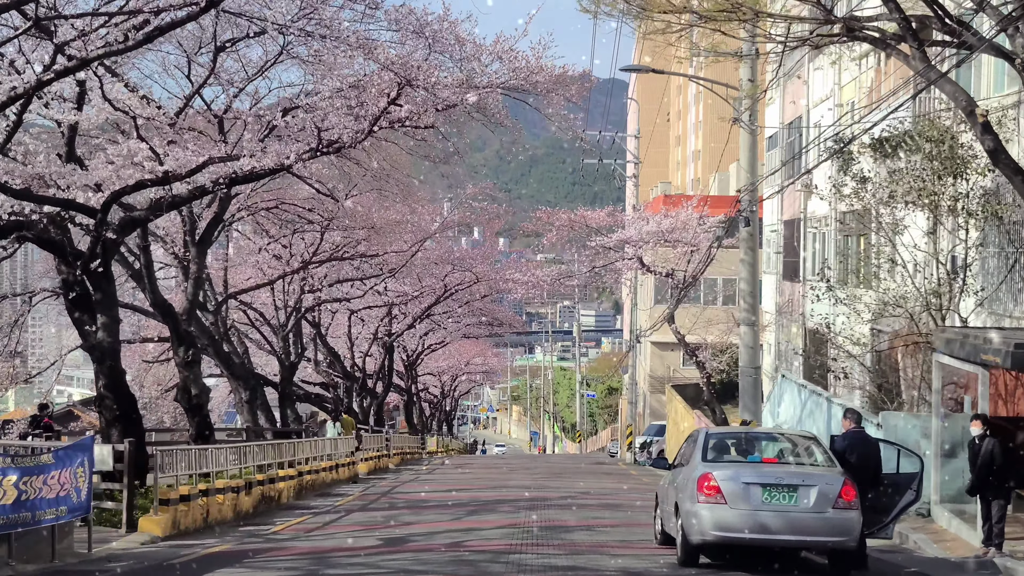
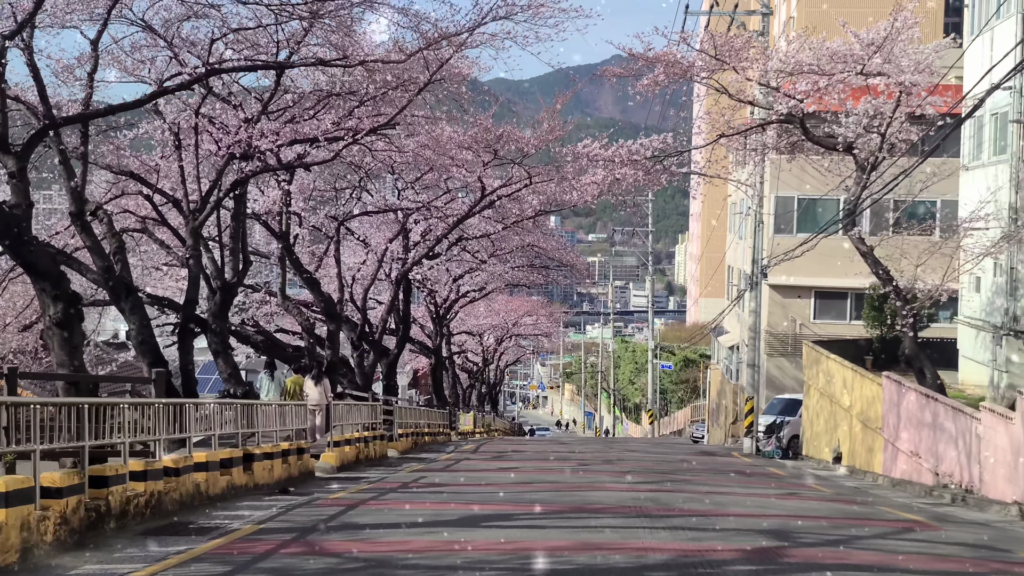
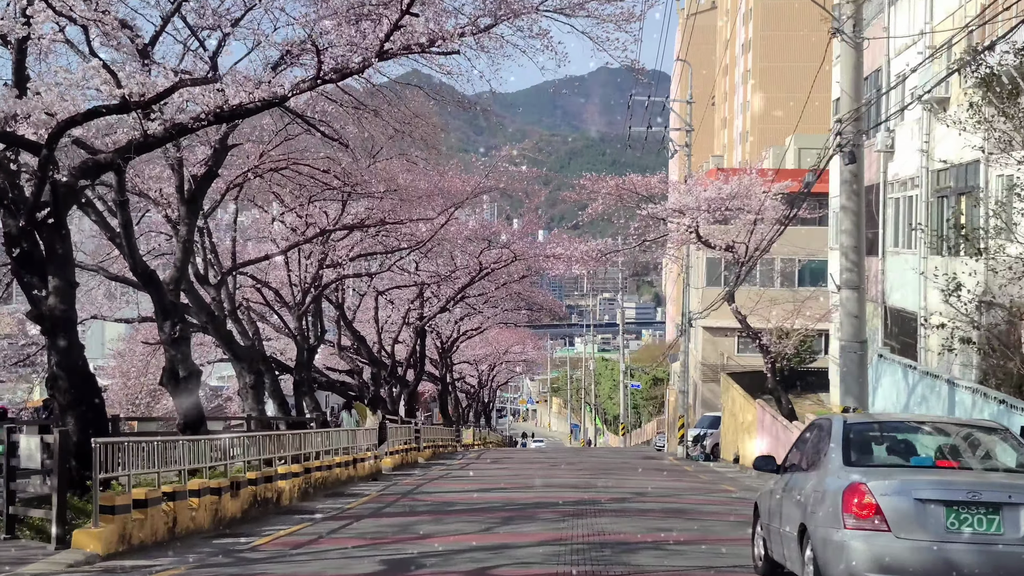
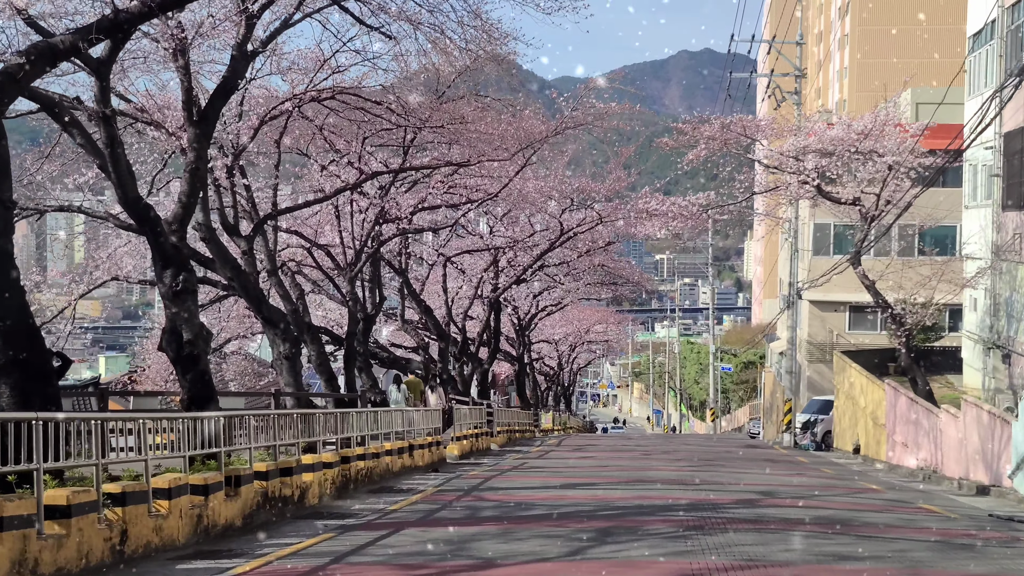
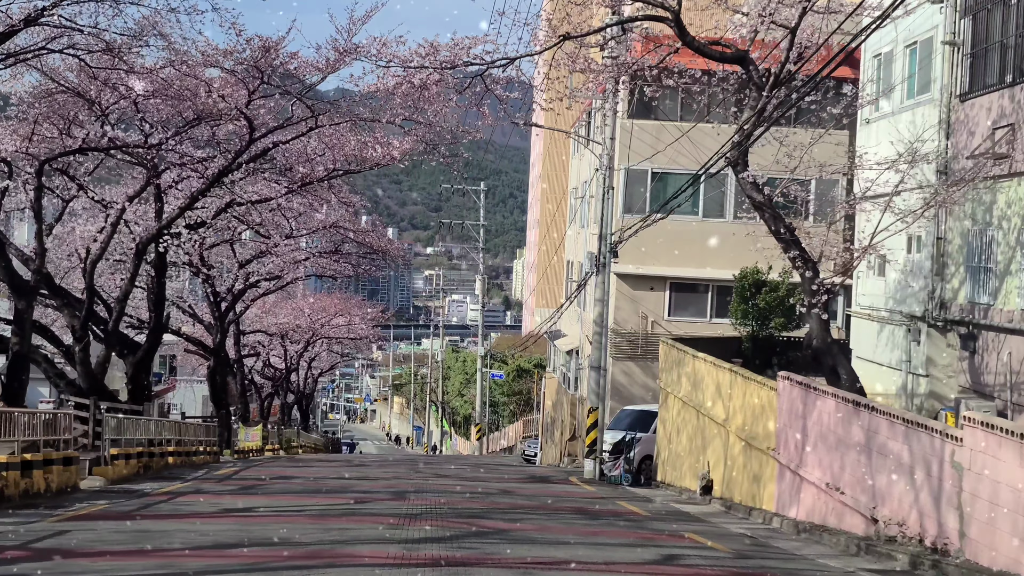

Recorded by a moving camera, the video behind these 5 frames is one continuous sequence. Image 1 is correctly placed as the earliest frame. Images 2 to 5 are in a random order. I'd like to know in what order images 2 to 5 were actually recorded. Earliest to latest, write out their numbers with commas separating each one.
3, 4, 2, 5
